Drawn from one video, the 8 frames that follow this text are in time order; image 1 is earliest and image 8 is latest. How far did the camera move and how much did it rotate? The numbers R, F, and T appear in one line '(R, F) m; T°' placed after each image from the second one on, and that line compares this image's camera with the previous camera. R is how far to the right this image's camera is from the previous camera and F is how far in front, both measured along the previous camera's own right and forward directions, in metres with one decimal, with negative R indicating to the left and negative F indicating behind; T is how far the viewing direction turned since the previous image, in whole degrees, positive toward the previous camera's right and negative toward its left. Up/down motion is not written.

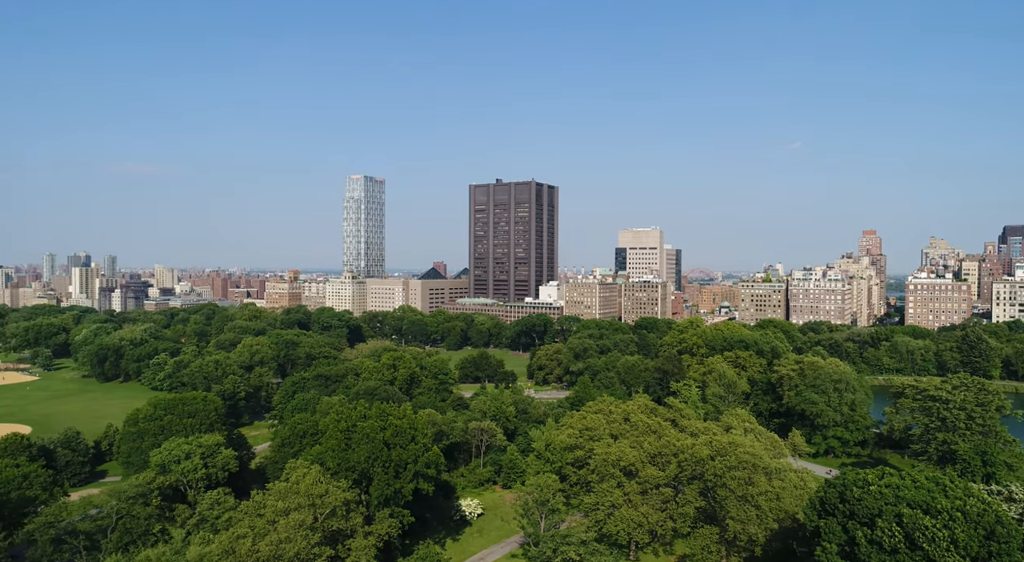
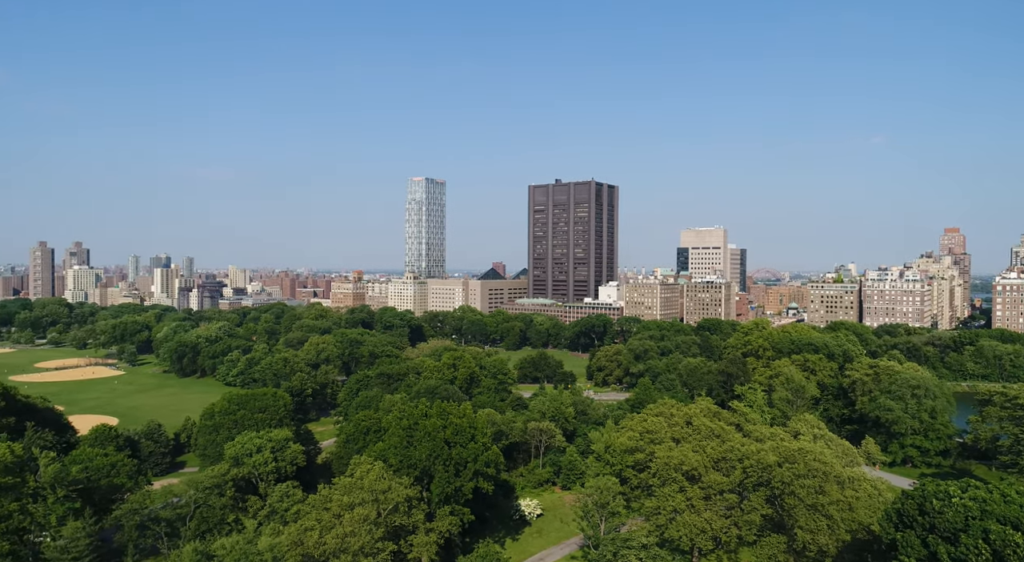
(0.0, +0.4) m; -4°
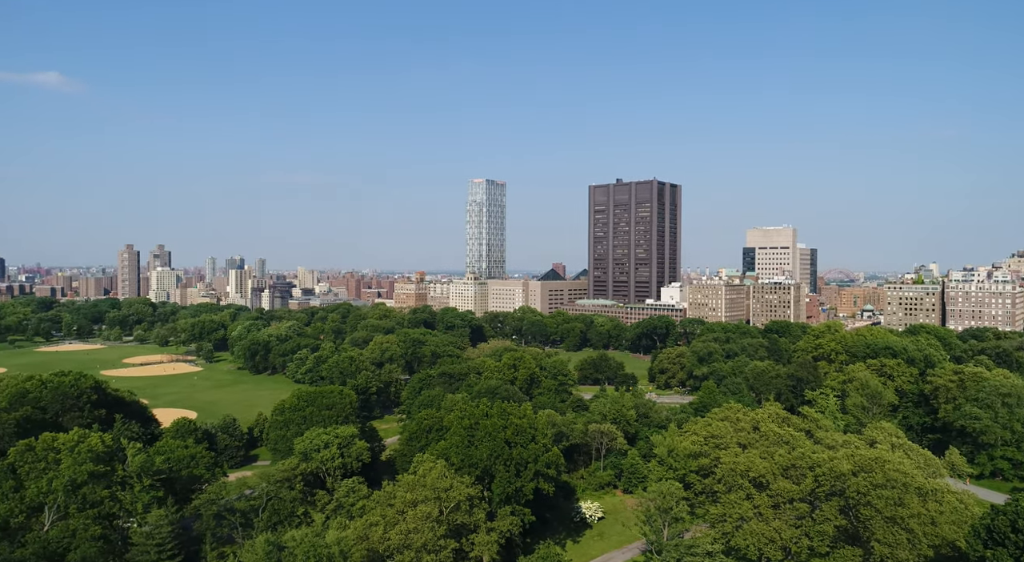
(-0.1, +0.4) m; -5°
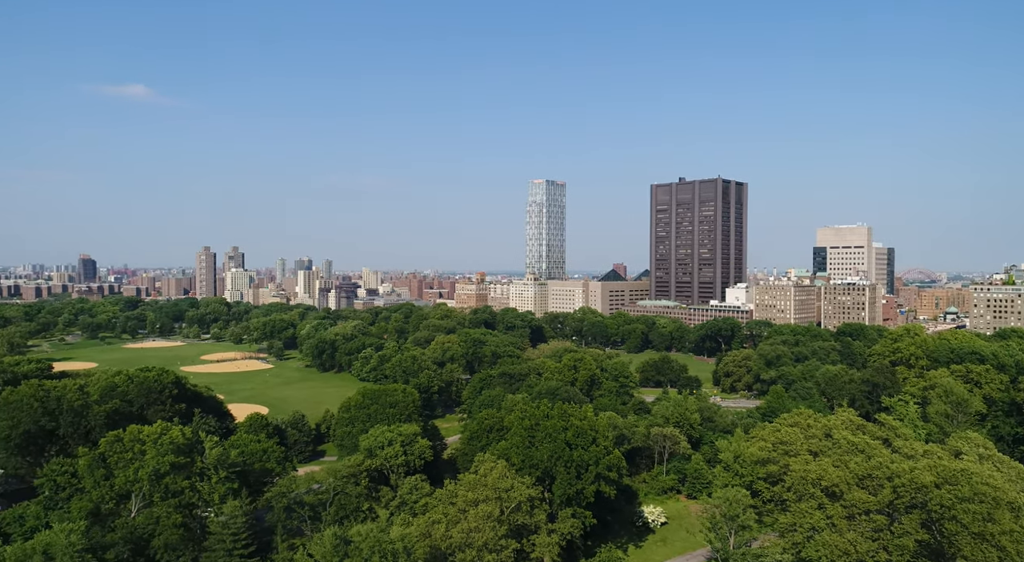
(-0.1, +0.6) m; -5°
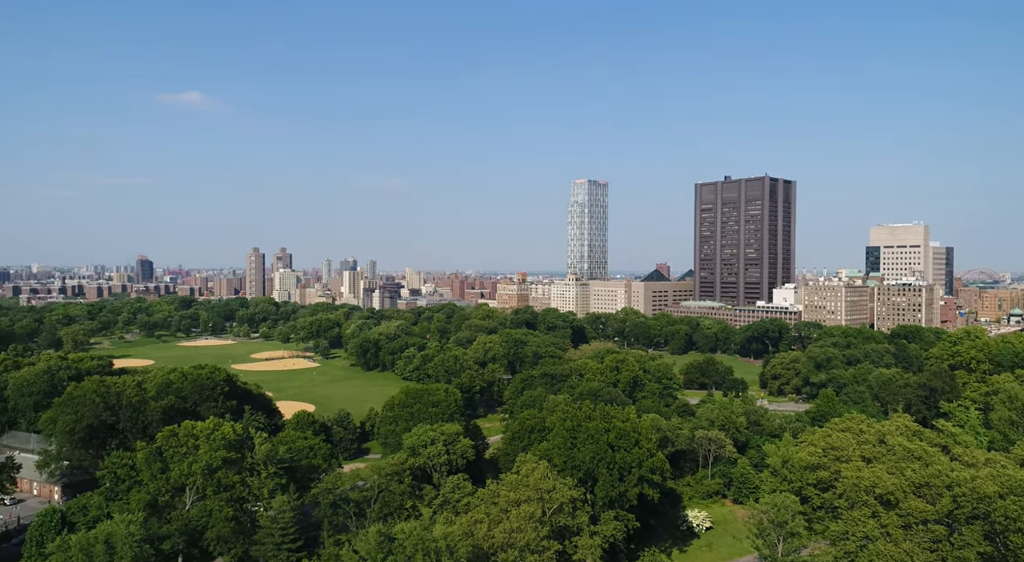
(-0.1, +0.5) m; -3°
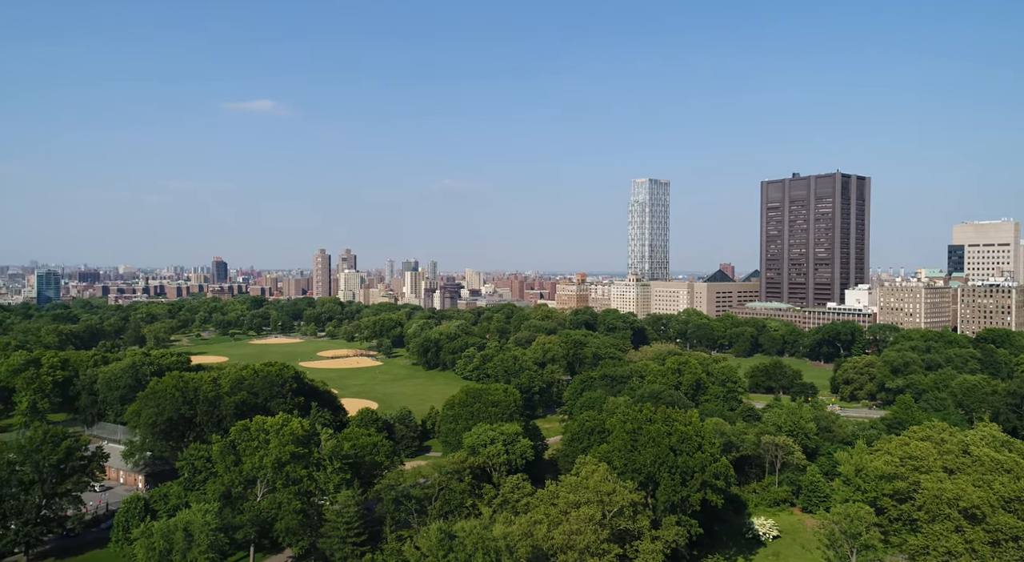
(-0.1, +0.8) m; -4°
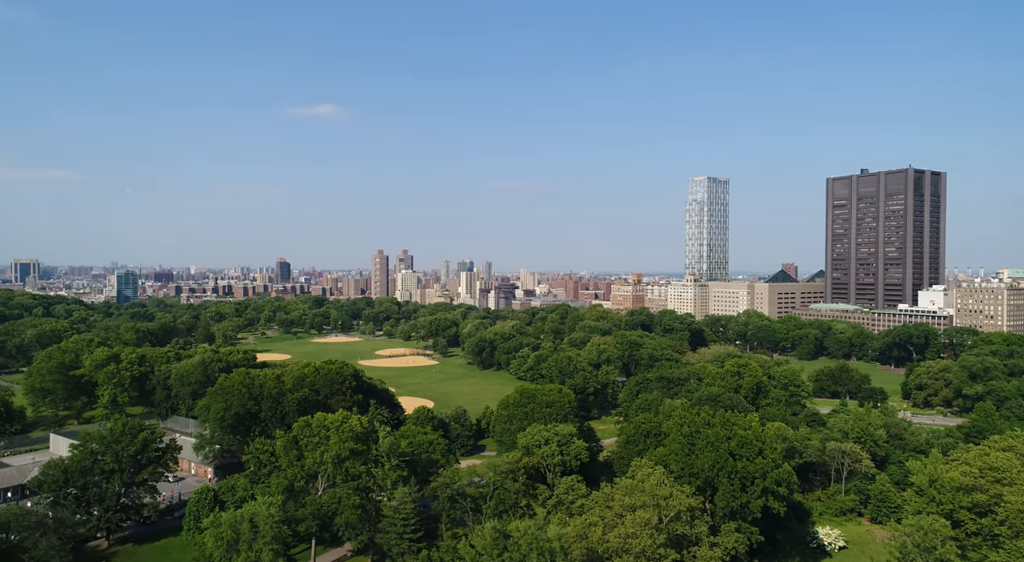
(-0.1, +0.9) m; -4°
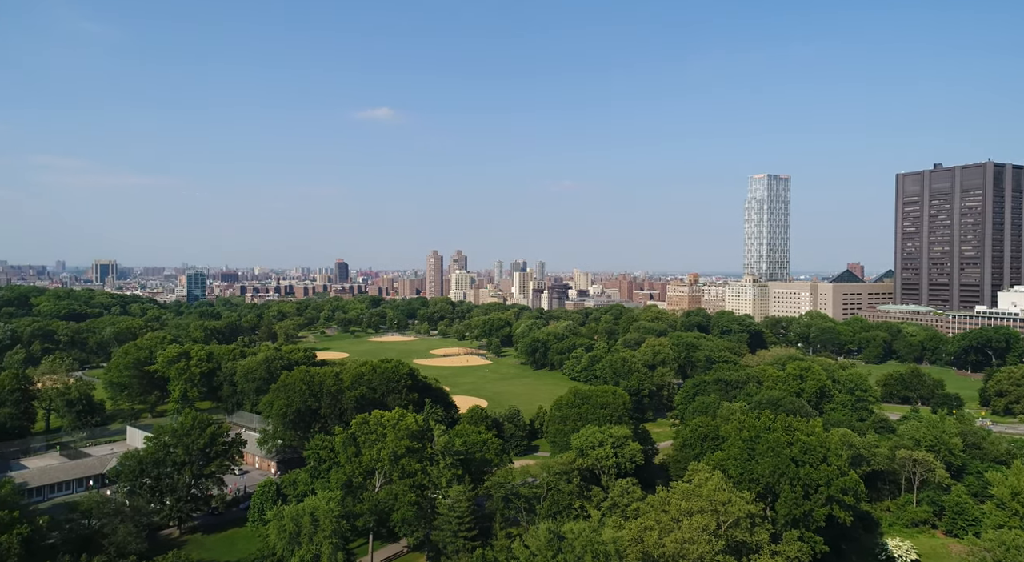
(-0.2, +1.1) m; -4°
